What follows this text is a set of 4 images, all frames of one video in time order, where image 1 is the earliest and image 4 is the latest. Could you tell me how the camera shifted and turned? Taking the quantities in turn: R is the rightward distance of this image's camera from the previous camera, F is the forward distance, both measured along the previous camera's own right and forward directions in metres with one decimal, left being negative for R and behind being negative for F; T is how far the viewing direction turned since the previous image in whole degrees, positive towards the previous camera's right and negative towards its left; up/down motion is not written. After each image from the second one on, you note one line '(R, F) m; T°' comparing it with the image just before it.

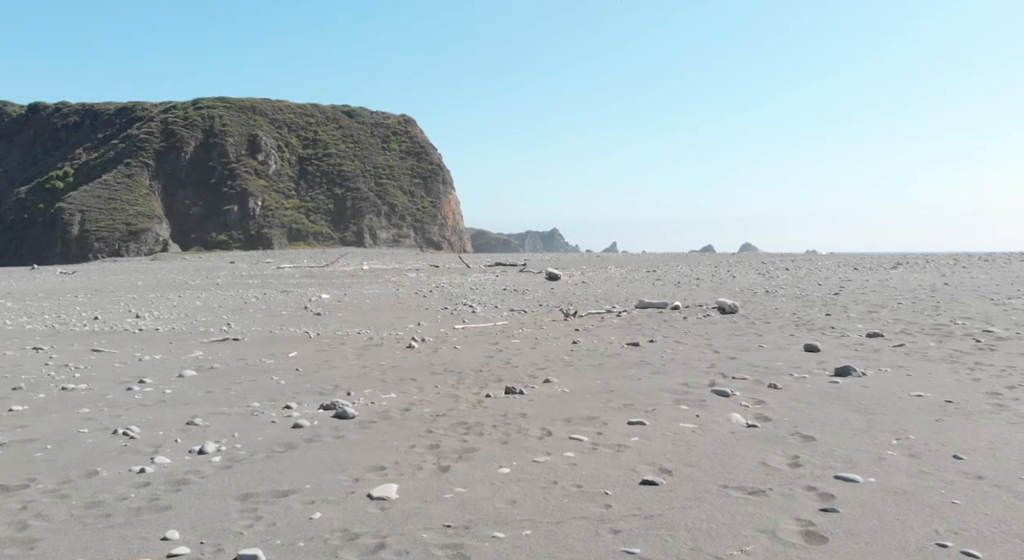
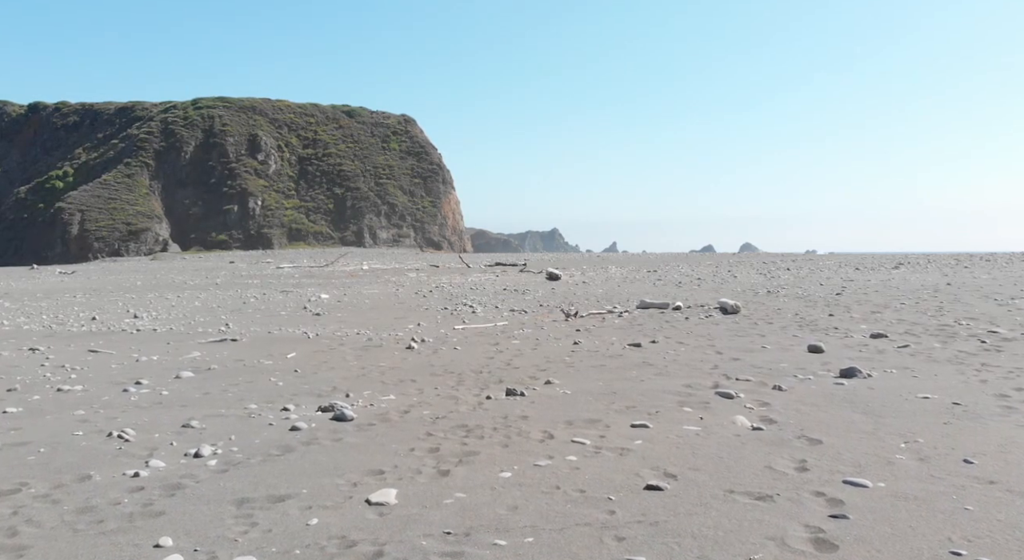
(0.0, +0.1) m; 0°
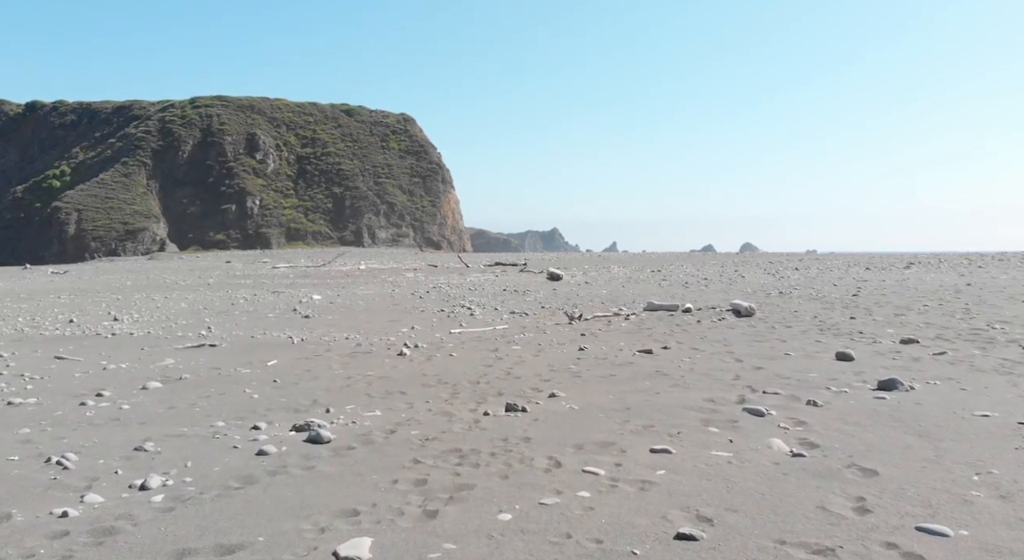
(0.0, +0.8) m; 0°
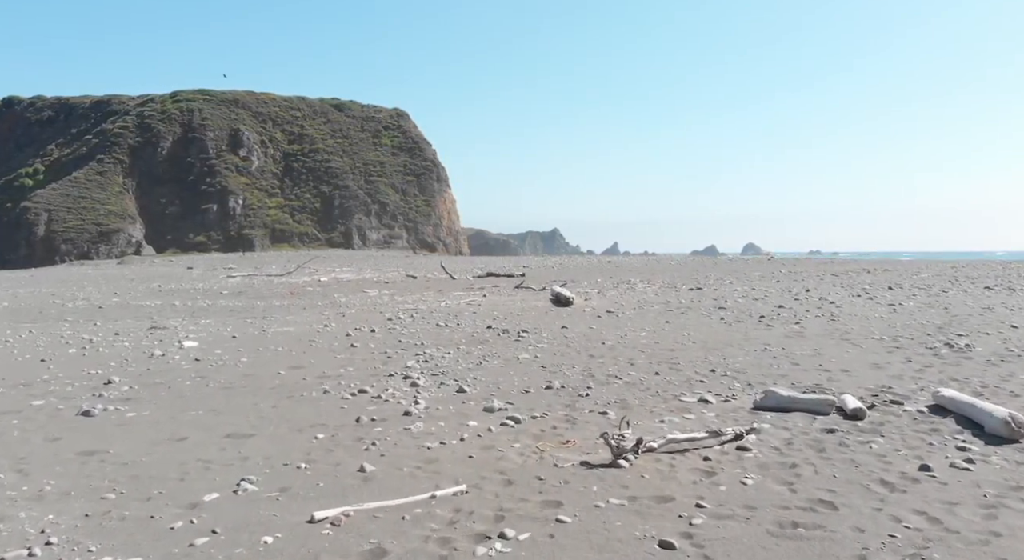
(+0.2, +6.8) m; 0°
